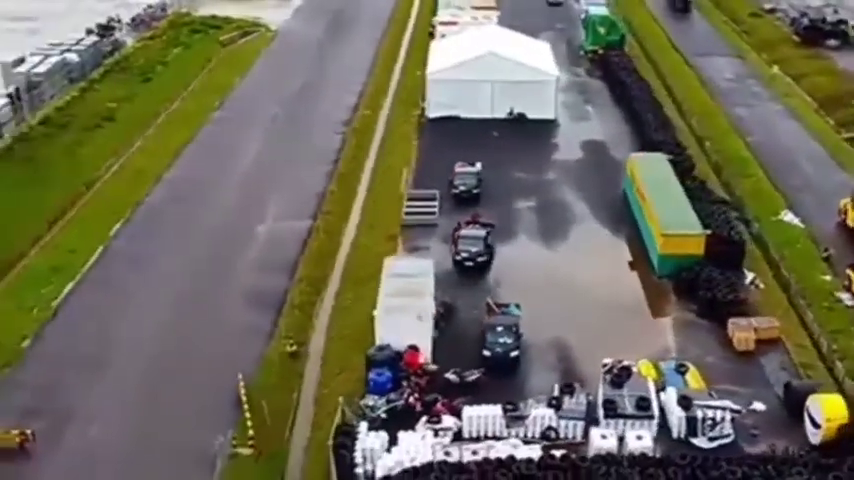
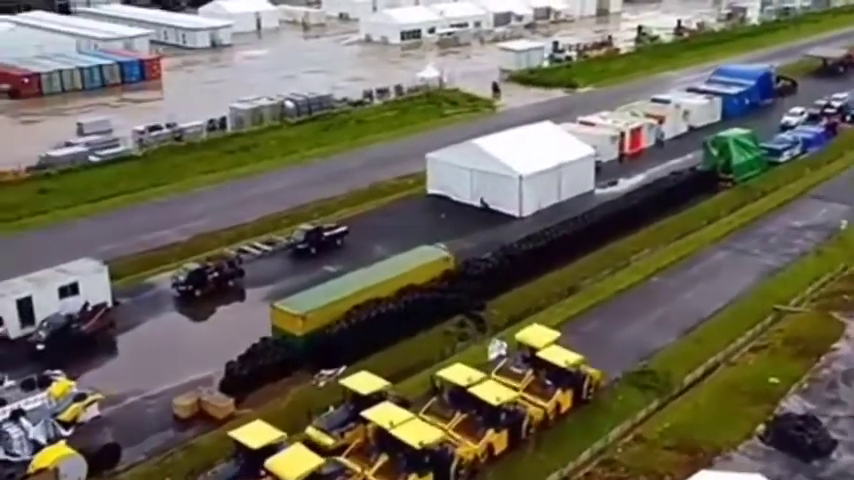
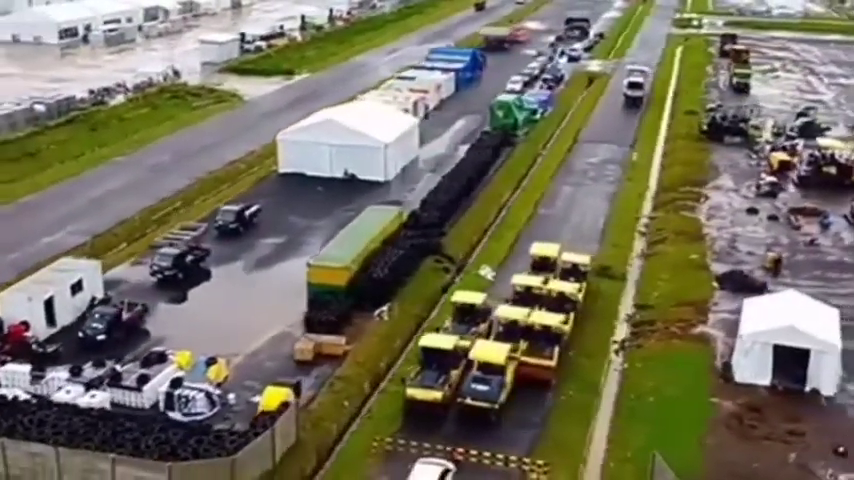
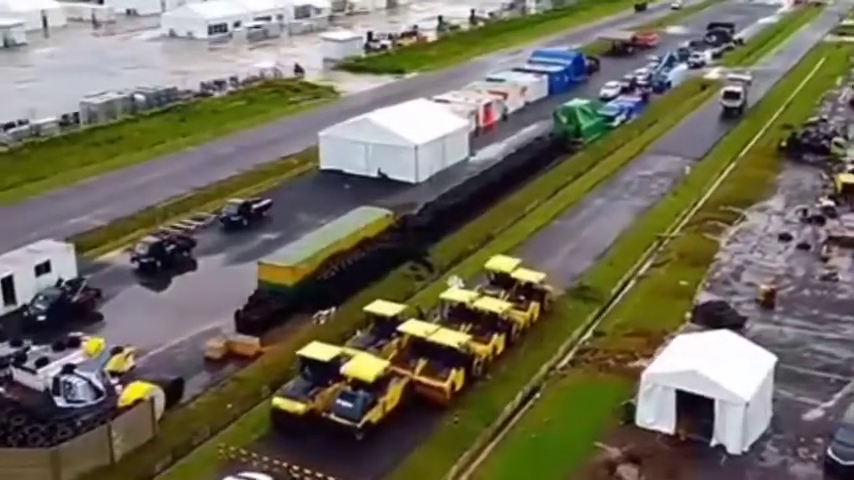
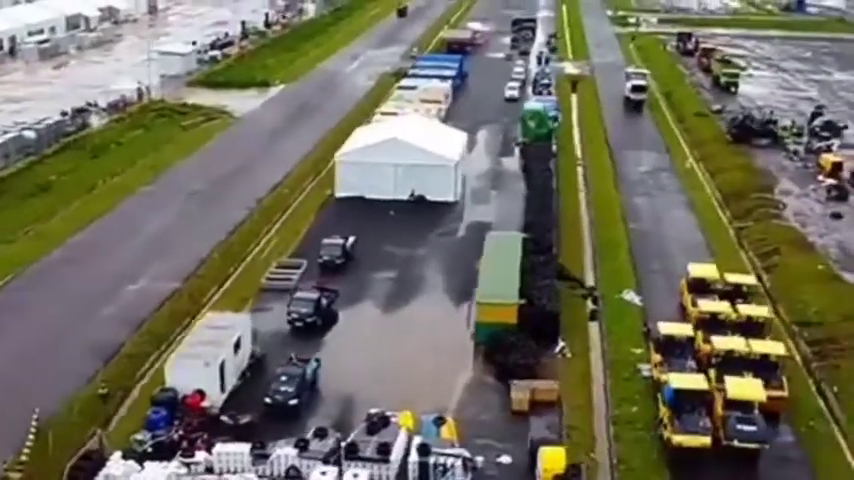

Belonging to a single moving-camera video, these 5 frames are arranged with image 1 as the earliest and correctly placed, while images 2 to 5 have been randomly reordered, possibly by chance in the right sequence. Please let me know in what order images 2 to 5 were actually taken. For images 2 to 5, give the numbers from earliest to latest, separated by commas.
5, 3, 4, 2
